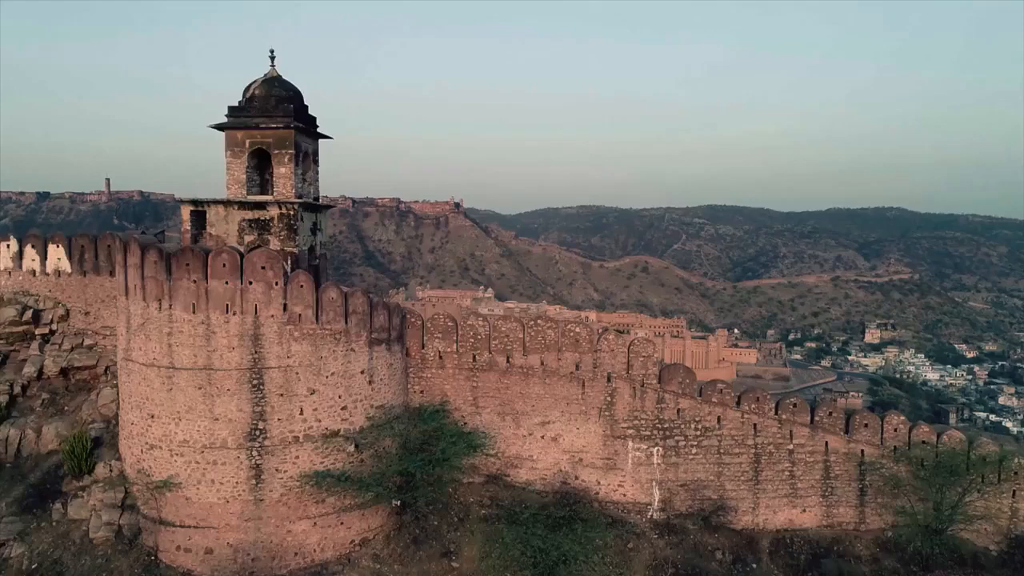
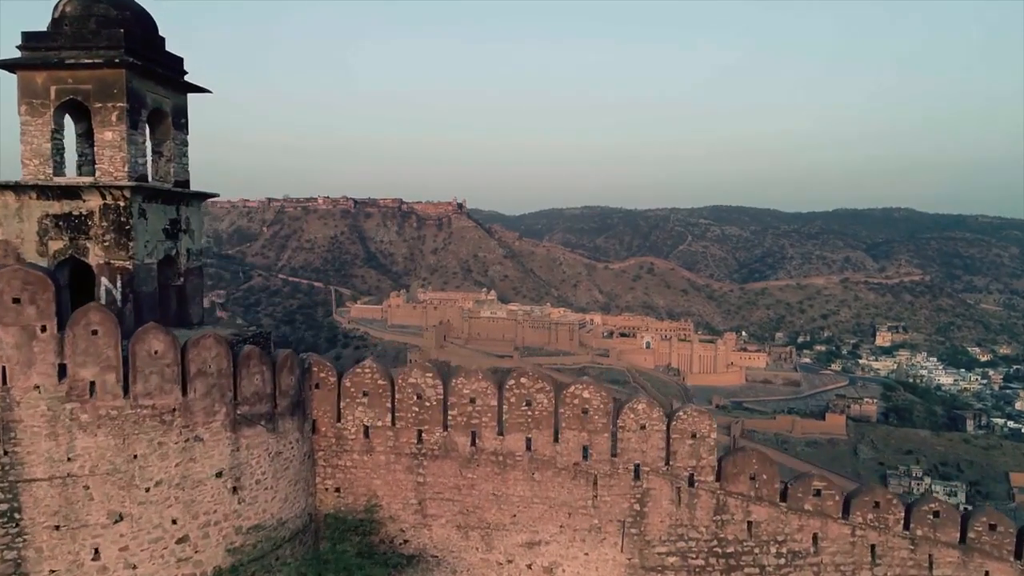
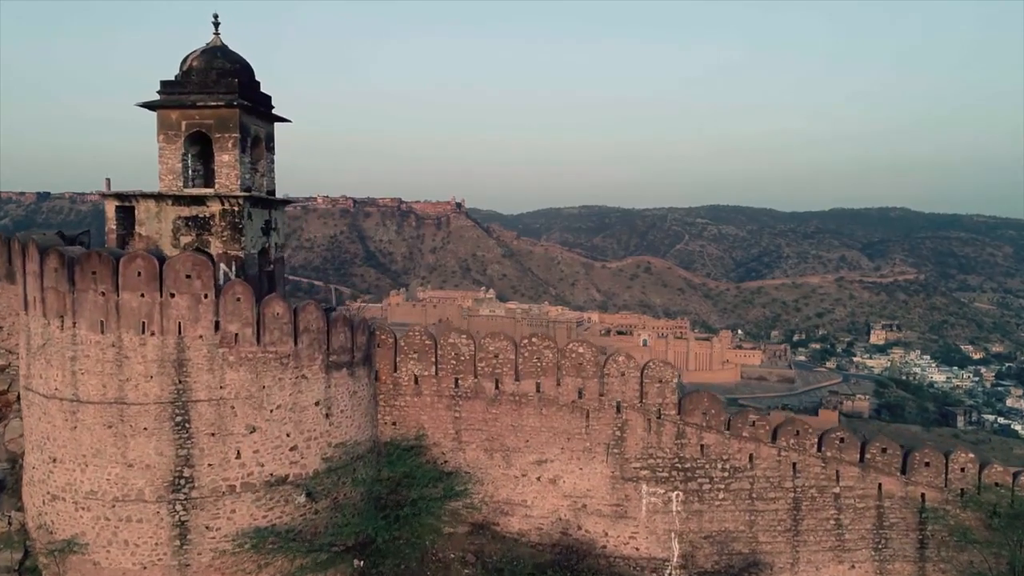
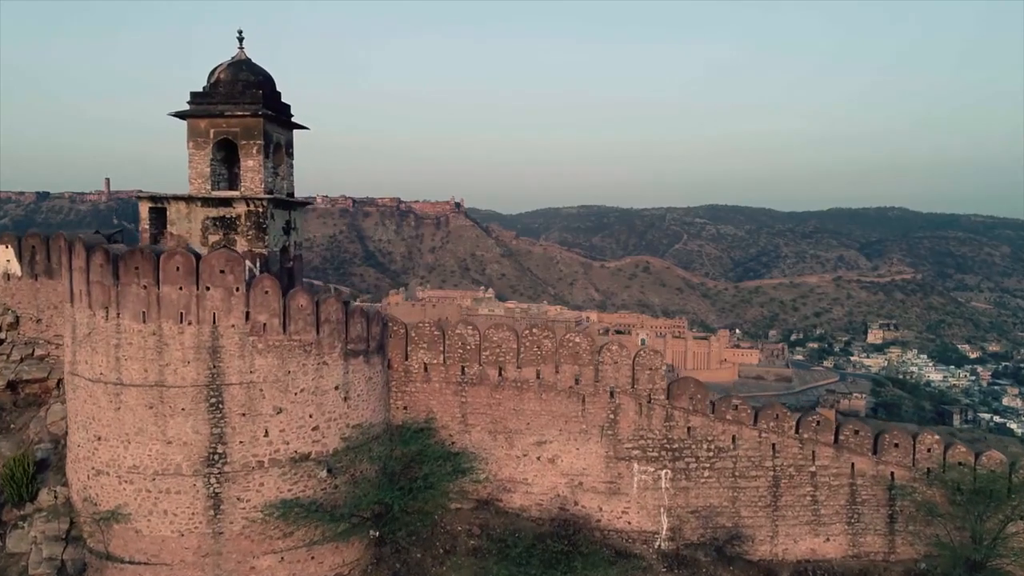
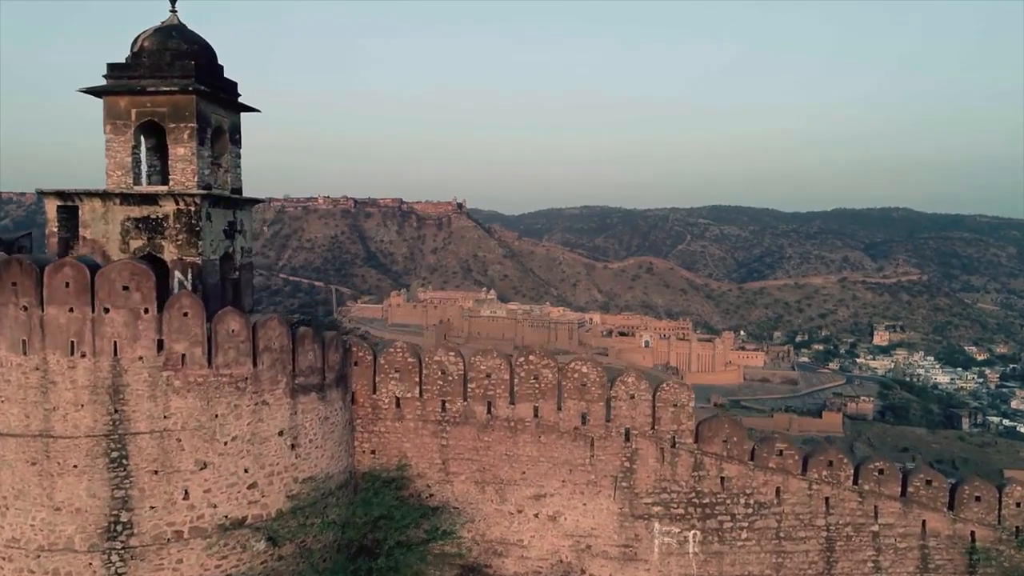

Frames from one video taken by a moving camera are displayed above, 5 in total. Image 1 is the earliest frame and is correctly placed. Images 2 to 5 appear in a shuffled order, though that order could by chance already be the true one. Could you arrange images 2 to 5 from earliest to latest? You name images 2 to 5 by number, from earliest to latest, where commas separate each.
4, 3, 5, 2
